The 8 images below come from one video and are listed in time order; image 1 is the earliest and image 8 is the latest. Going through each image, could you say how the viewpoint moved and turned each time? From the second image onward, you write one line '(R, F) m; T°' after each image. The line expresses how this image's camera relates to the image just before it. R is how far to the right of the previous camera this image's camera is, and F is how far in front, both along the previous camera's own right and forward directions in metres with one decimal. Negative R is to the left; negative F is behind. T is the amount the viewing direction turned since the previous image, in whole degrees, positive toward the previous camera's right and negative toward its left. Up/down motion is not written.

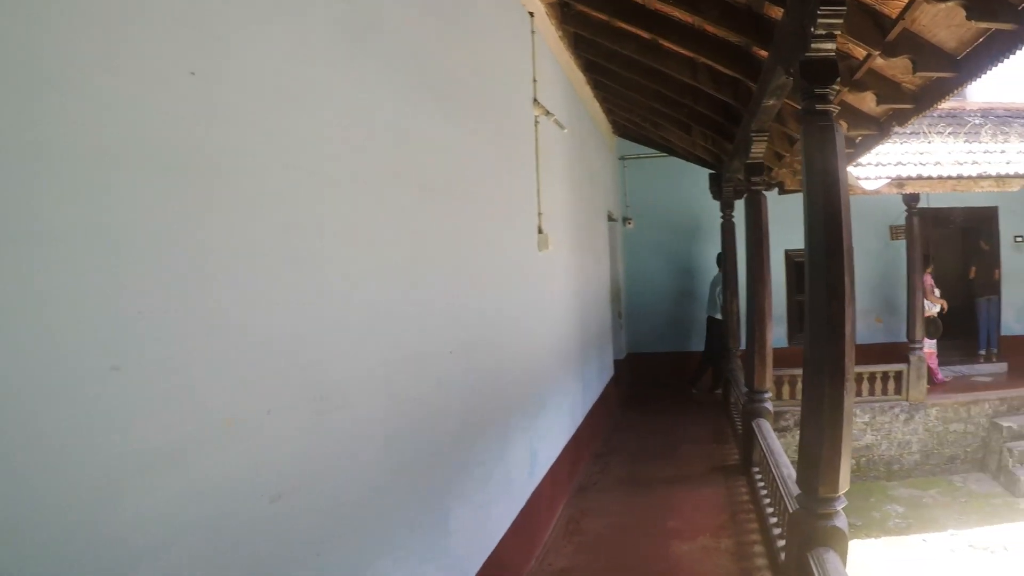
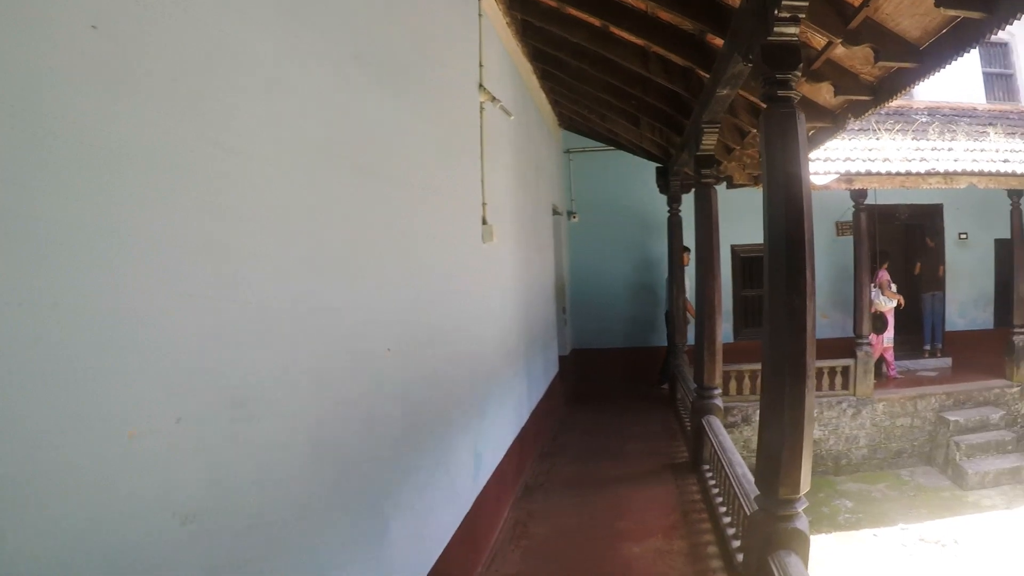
(0.0, +0.4) m; +6°
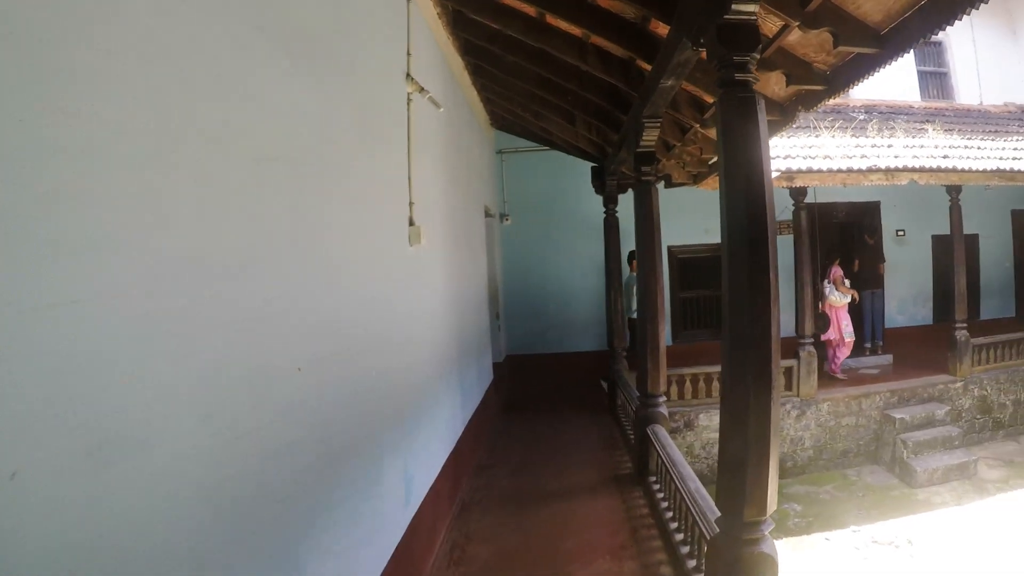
(-0.1, +0.5) m; +7°
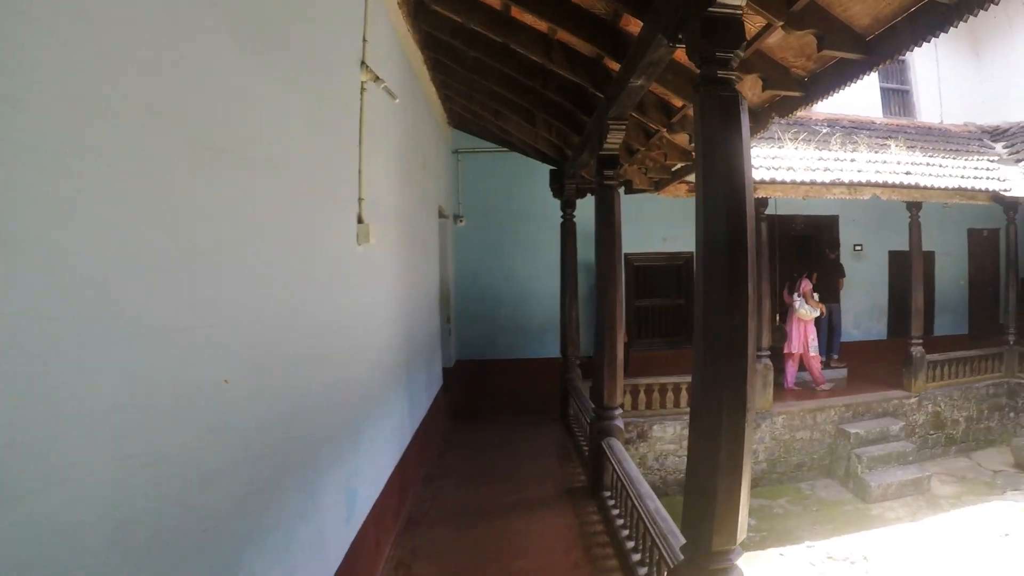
(-0.1, +0.3) m; +5°
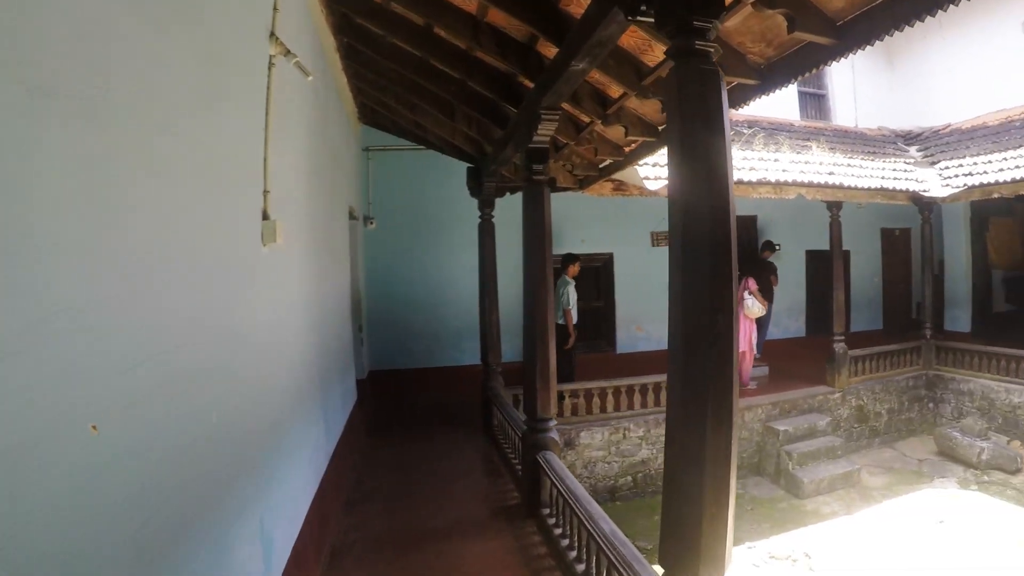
(-0.2, +0.4) m; +10°
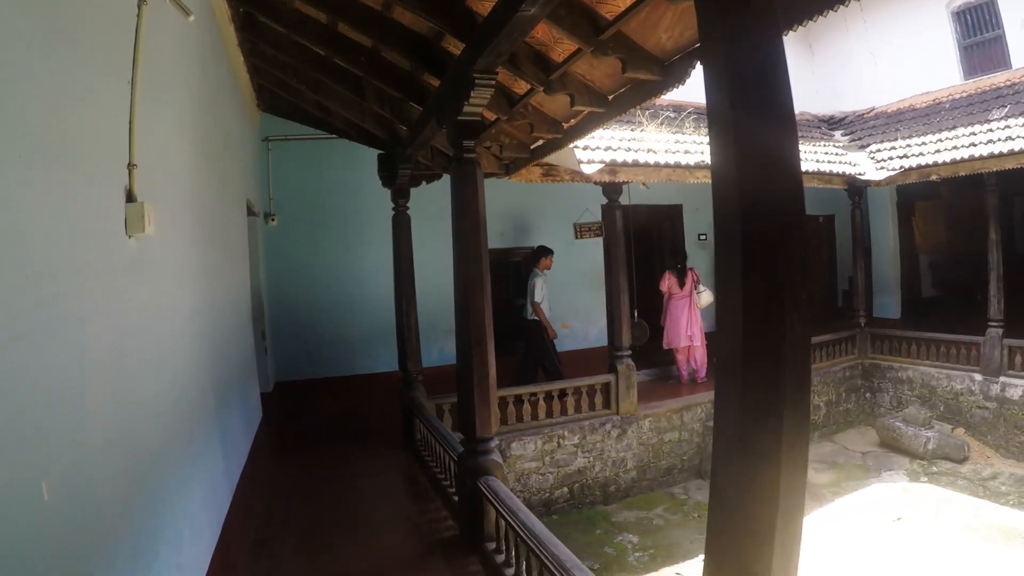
(0.0, +0.5) m; +8°
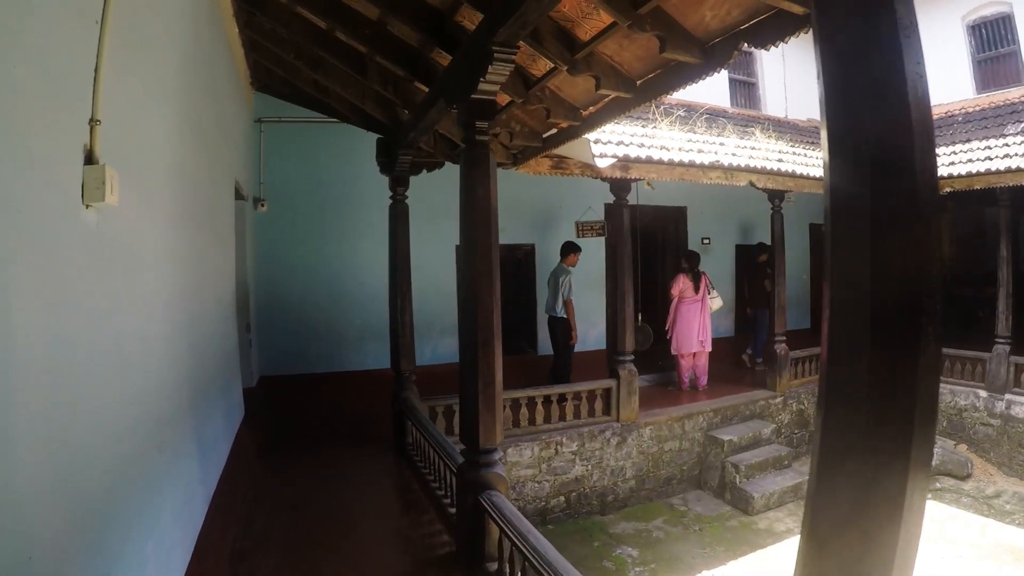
(-0.1, +0.2) m; +2°
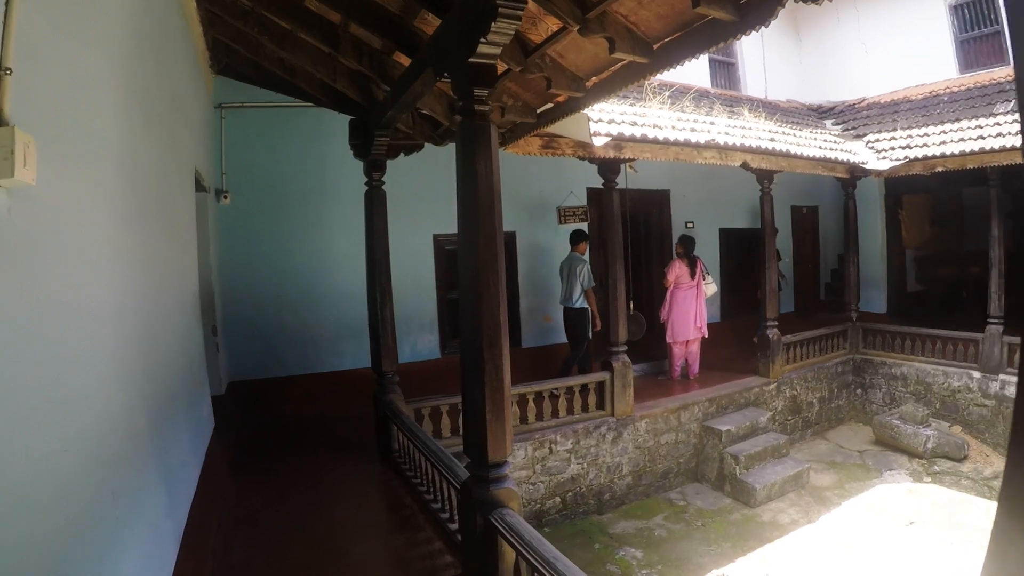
(-0.1, +0.2) m; +4°
